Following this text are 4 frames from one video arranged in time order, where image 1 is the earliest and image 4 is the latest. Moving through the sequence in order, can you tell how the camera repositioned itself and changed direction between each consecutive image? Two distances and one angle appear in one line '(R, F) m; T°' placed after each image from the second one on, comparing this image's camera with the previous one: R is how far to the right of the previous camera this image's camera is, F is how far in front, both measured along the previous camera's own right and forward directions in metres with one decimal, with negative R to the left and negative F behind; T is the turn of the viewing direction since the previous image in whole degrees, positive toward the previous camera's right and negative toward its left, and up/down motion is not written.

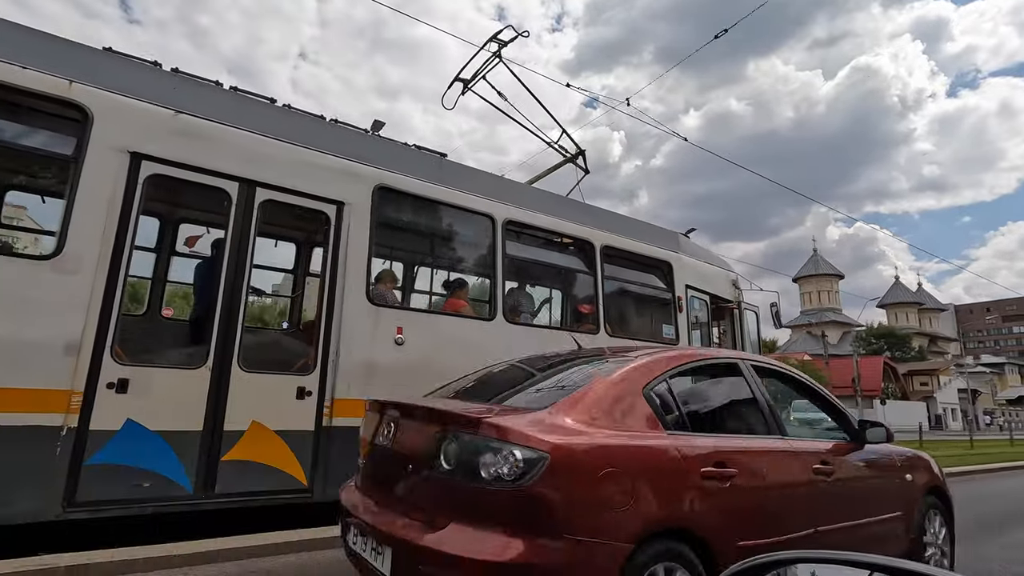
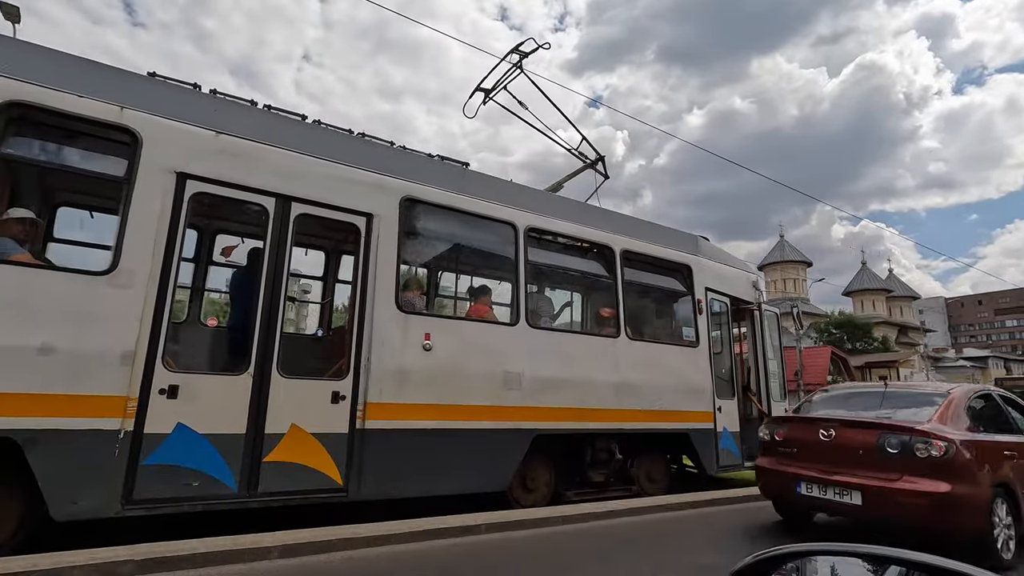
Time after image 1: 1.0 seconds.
(-0.2, -0.2) m; 0°
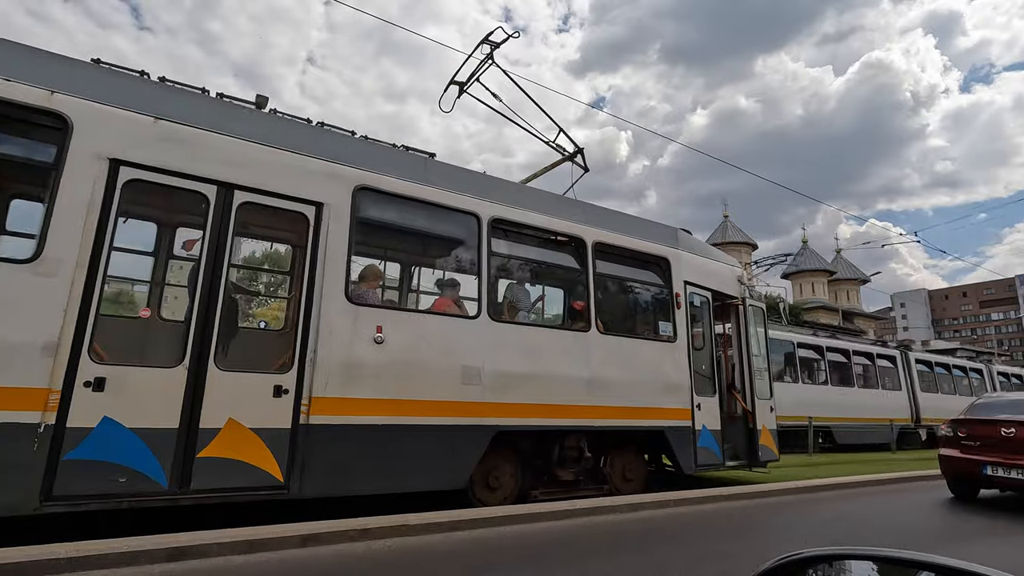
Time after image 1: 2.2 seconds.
(+0.6, +0.2) m; -1°
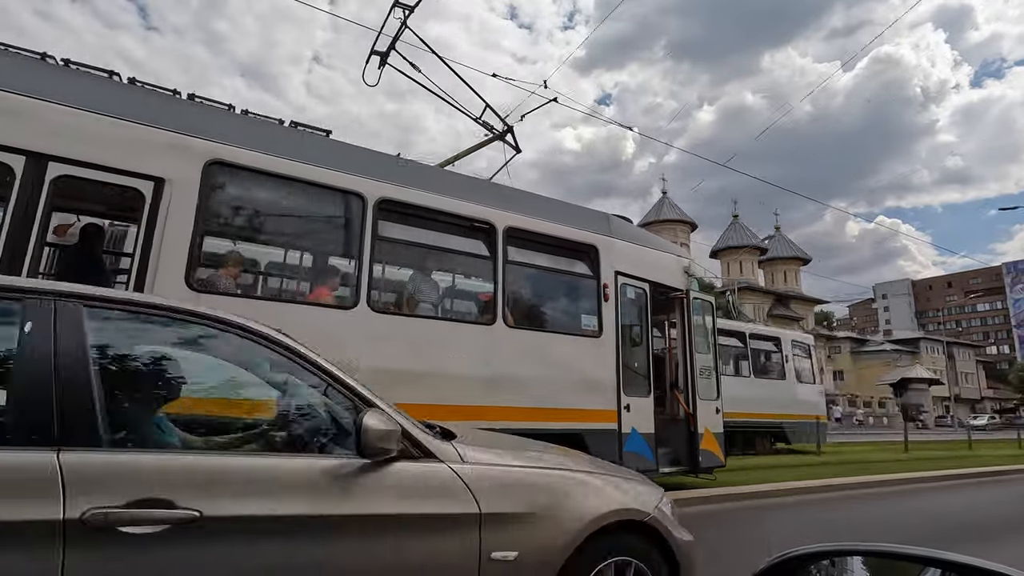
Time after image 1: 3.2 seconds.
(+1.4, +0.6) m; -1°
